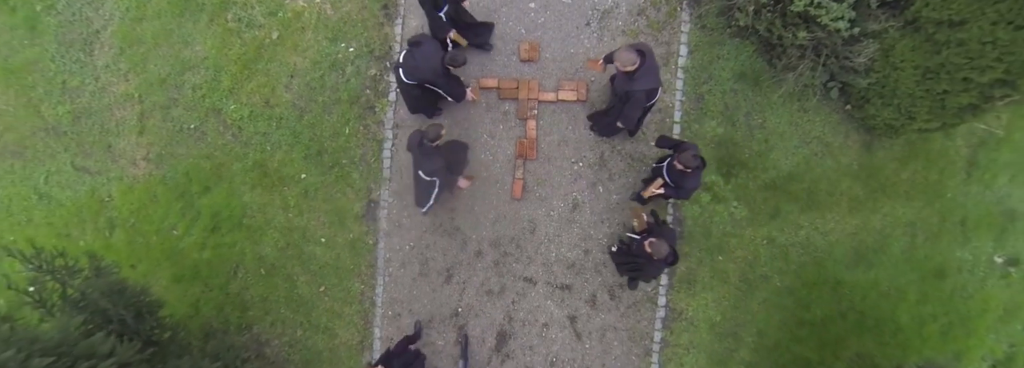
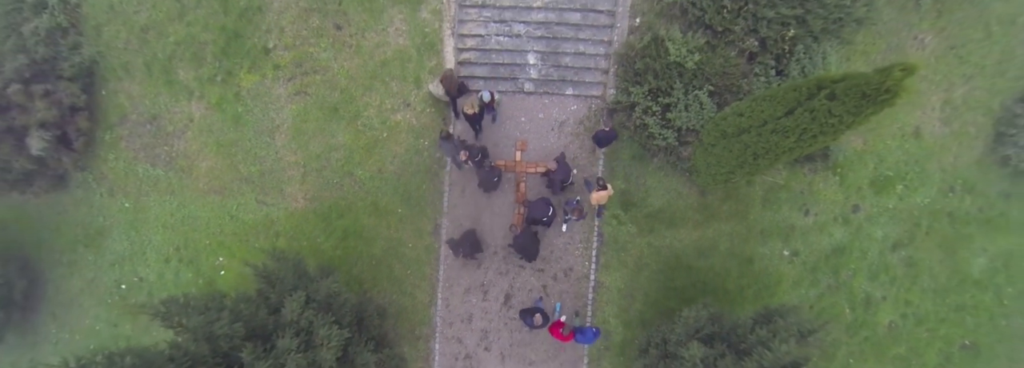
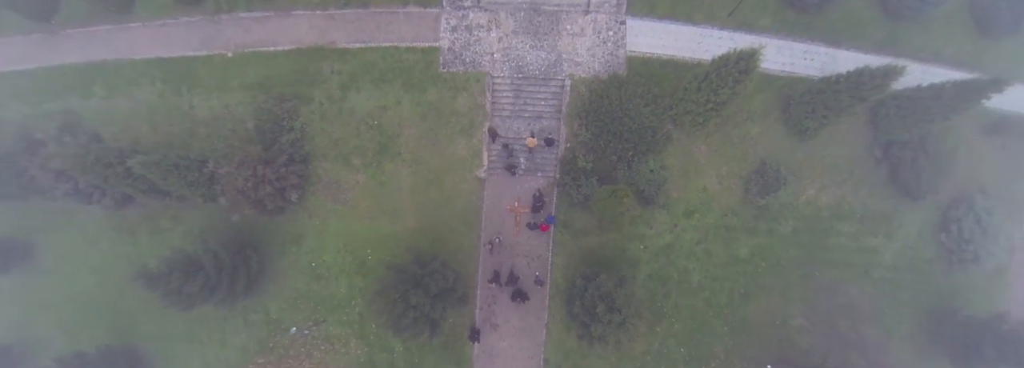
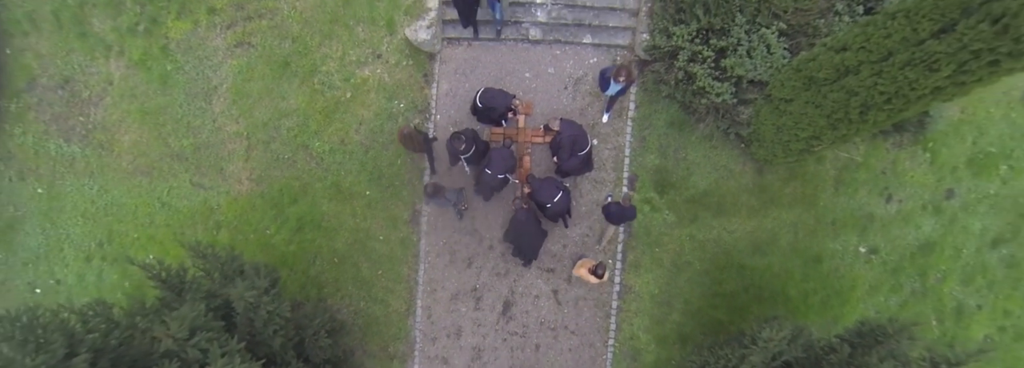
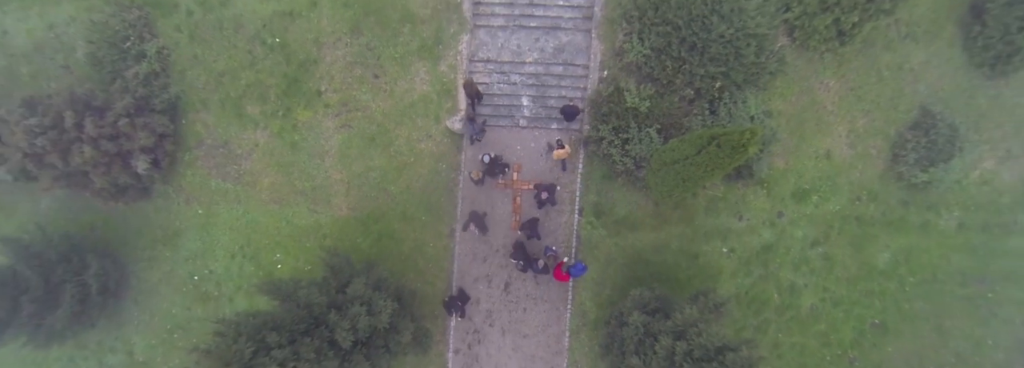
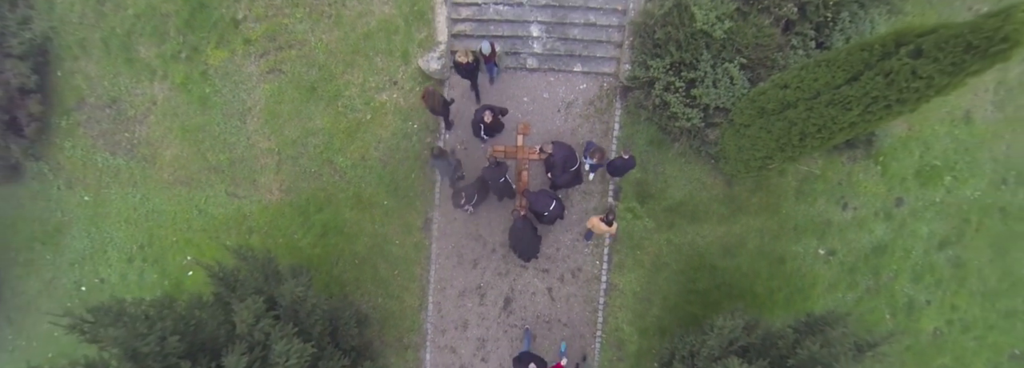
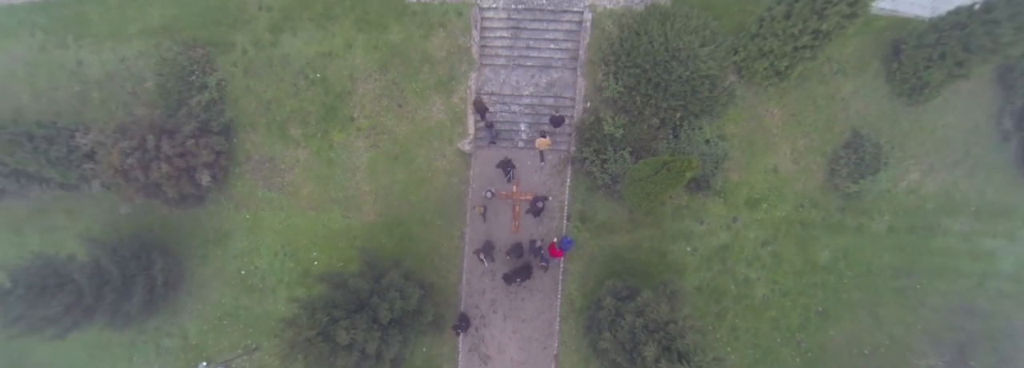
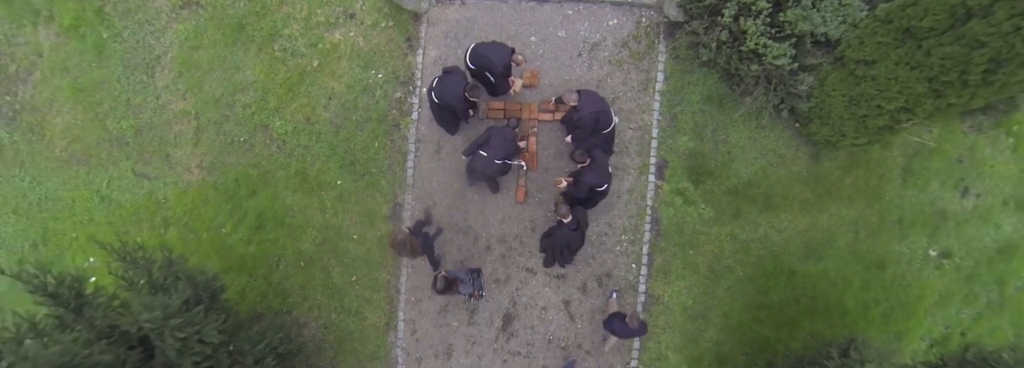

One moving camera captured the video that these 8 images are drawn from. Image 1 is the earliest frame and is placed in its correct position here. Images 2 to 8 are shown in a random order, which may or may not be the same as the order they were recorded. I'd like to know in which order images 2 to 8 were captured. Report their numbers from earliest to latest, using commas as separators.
8, 4, 6, 2, 5, 7, 3
